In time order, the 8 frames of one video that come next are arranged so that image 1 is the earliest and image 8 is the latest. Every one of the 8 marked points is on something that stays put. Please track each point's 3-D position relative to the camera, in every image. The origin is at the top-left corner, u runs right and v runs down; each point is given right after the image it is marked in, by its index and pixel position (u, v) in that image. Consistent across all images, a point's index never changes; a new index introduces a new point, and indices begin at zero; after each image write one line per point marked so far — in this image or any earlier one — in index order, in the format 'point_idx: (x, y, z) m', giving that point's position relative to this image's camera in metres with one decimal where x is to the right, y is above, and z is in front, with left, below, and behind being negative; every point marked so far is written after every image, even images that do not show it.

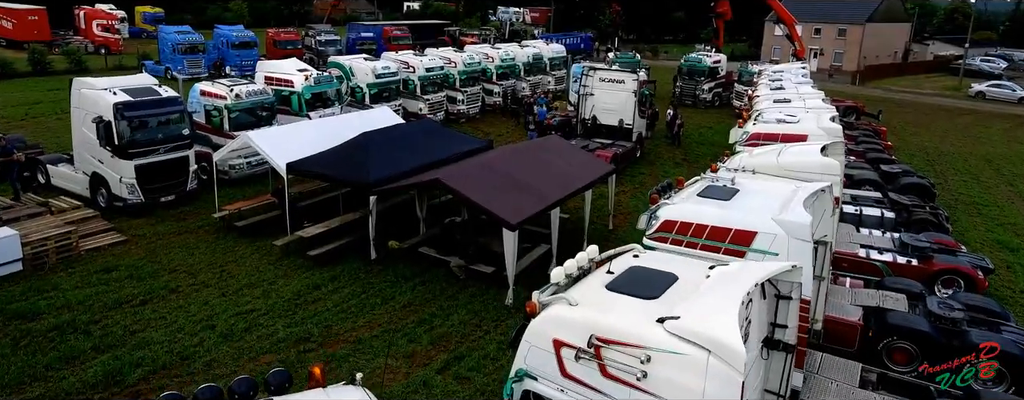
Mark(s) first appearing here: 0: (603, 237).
0: (+2.0, -0.8, +14.8) m
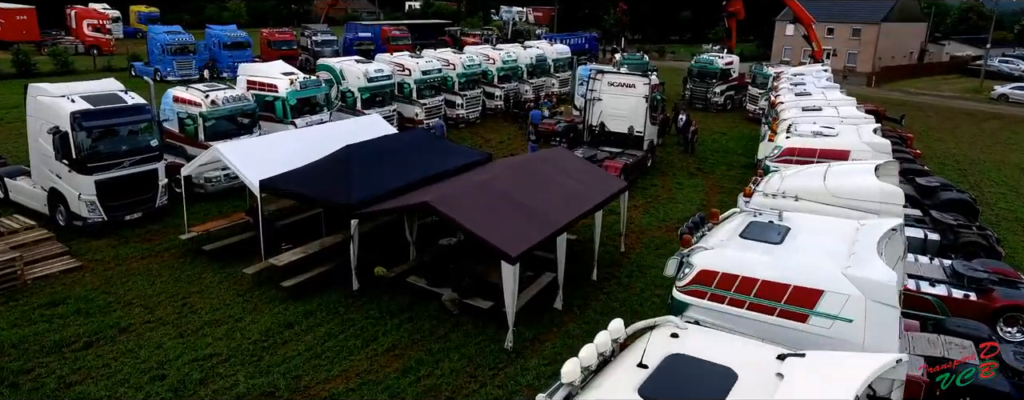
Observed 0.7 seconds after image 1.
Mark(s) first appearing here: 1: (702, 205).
0: (+2.0, -1.2, +13.3) m
1: (+4.9, -0.1, +17.1) m
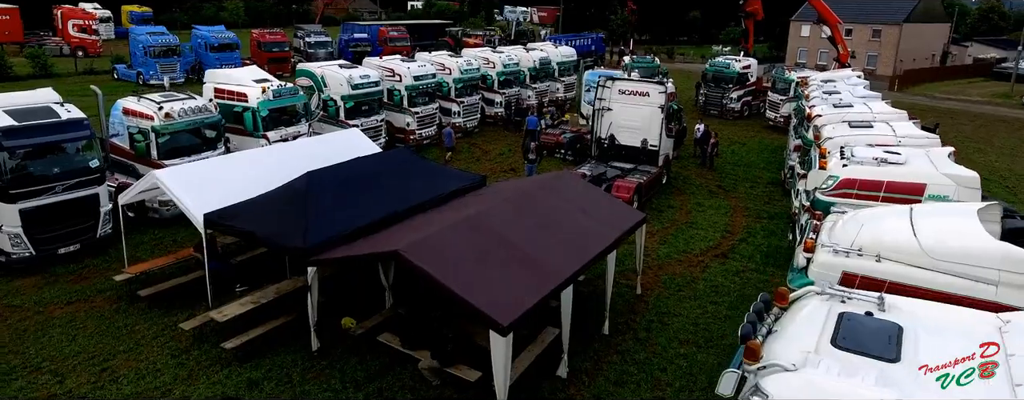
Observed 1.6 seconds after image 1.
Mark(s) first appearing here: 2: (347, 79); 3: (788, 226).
0: (+2.0, -1.8, +11.2) m
1: (+4.8, -0.7, +15.0) m
2: (-4.5, +3.3, +18.5) m
3: (+6.3, -0.6, +15.3) m
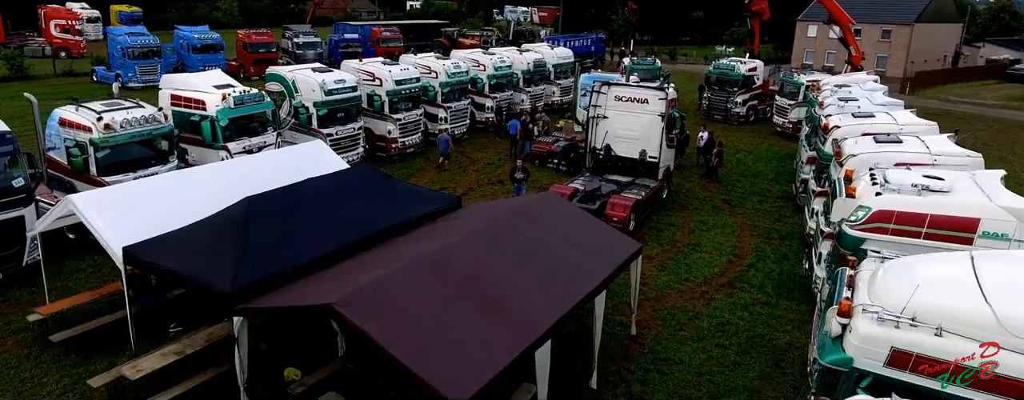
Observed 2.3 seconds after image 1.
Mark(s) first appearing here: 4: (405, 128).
0: (+1.6, -2.2, +9.7) m
1: (+4.5, -1.1, +13.5) m
2: (-4.9, +2.9, +17.0) m
3: (+5.9, -1.0, +13.8) m
4: (-3.2, +2.1, +19.9) m
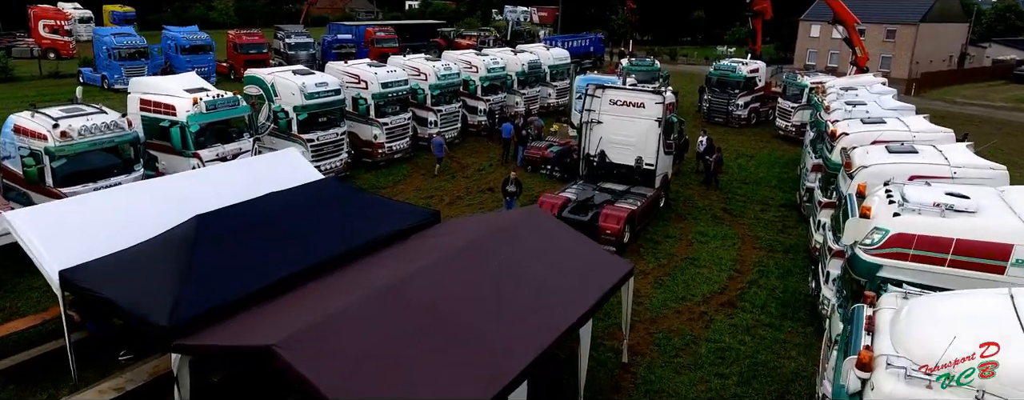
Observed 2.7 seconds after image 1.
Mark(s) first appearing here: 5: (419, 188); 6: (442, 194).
0: (+1.3, -2.4, +8.9) m
1: (+4.2, -1.3, +12.7) m
2: (-5.1, +2.7, +16.2) m
3: (+5.7, -1.2, +12.9) m
4: (-3.4, +1.9, +19.1) m
5: (-2.4, +0.3, +17.6) m
6: (-1.8, +0.2, +17.0) m
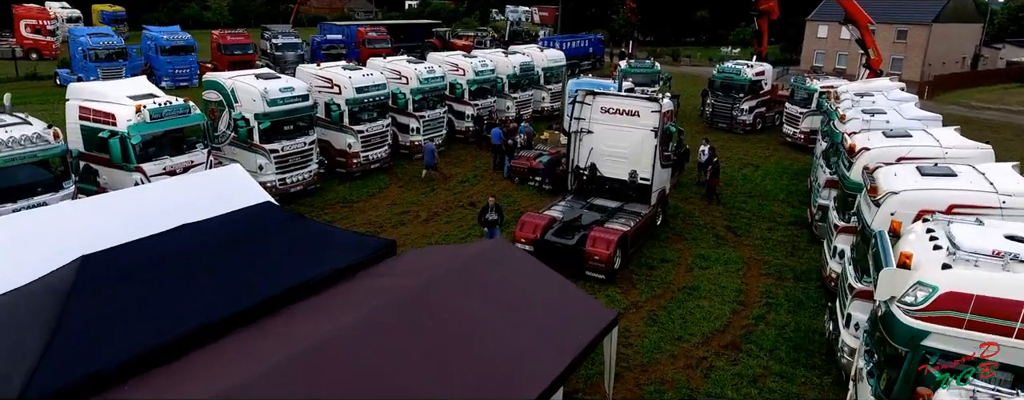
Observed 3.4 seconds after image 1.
0: (+0.9, -2.8, +7.4) m
1: (+3.8, -1.7, +11.2) m
2: (-5.5, +2.4, +14.8) m
3: (+5.3, -1.6, +11.5) m
4: (-3.8, +1.6, +17.6) m
5: (-2.8, 0.0, +16.1) m
6: (-2.2, -0.2, +15.6) m
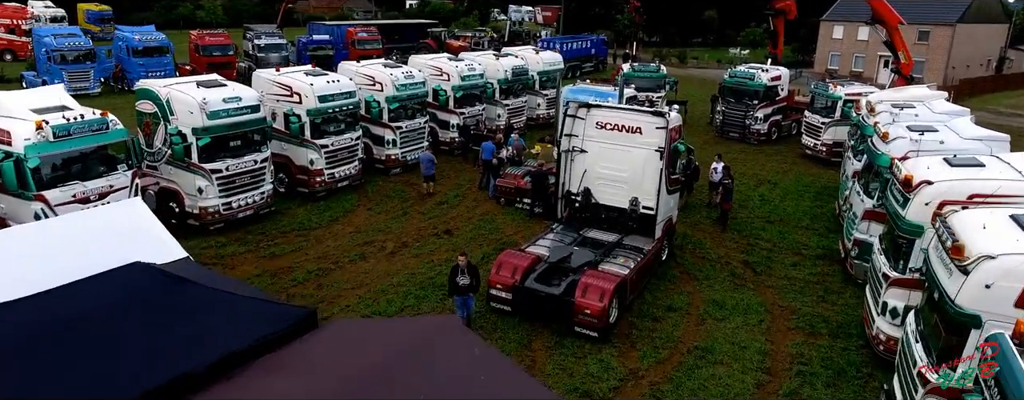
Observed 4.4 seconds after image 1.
0: (+0.5, -3.3, +5.3) m
1: (+3.4, -2.2, +9.0) m
2: (-5.9, +1.8, +12.7) m
3: (+4.9, -2.2, +9.3) m
4: (-4.1, +1.0, +15.5) m
5: (-3.2, -0.6, +14.0) m
6: (-2.5, -0.7, +13.5) m
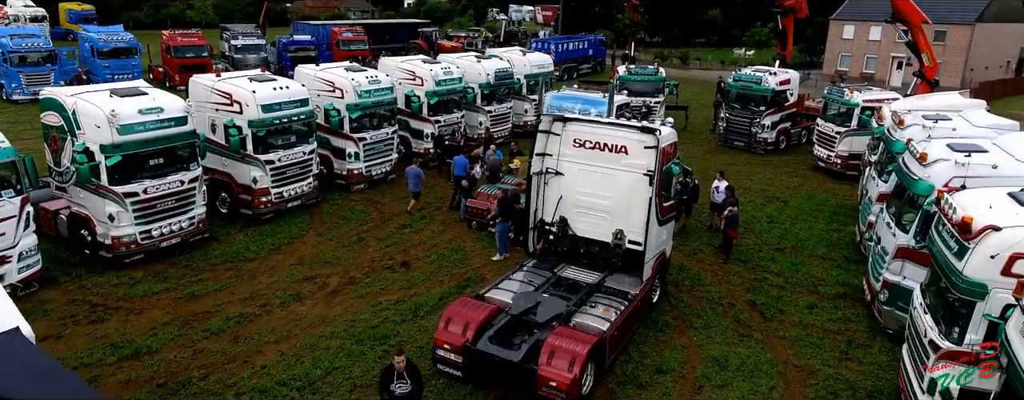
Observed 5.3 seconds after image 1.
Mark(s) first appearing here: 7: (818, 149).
0: (-0.2, -3.8, +3.3) m
1: (+2.8, -2.7, +7.1) m
2: (-6.4, +1.4, +10.8) m
3: (+4.3, -2.6, +7.3) m
4: (-4.7, +0.5, +13.6) m
5: (-3.7, -1.1, +12.1) m
6: (-3.1, -1.2, +11.5) m
7: (+8.6, +1.4, +18.7) m
